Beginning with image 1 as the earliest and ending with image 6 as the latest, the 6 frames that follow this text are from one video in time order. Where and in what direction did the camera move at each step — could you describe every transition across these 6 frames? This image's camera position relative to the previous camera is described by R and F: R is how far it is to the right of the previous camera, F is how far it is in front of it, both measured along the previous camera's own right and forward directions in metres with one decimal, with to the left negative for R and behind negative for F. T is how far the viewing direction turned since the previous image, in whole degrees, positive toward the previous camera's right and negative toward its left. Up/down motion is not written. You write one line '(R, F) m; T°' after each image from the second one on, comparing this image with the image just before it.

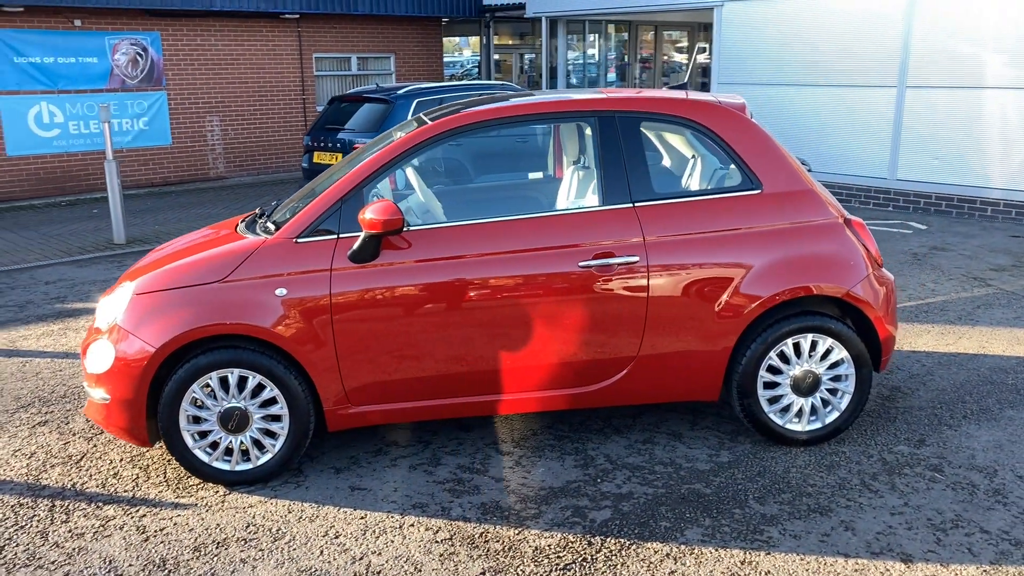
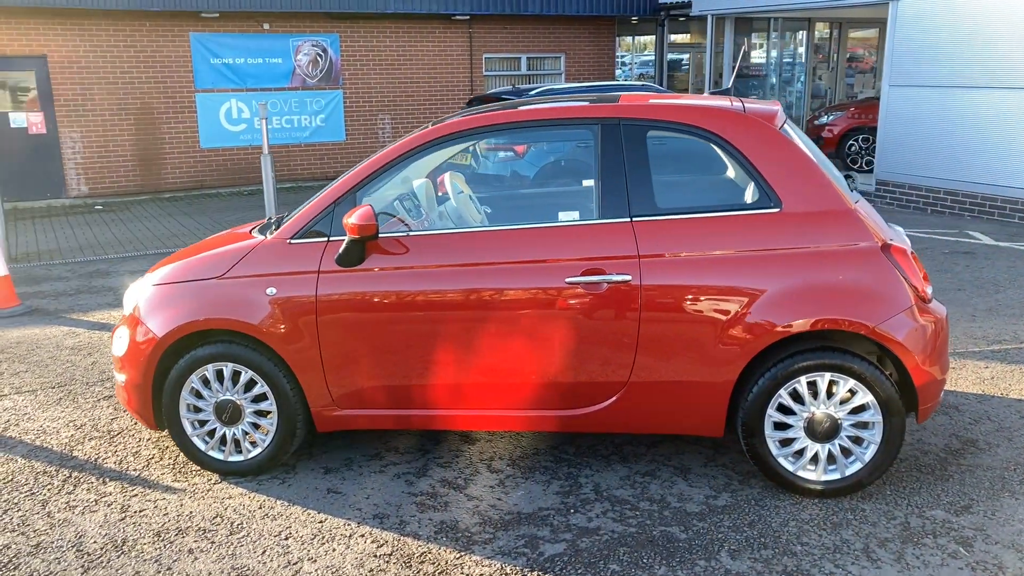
(+0.9, +0.2) m; -13°
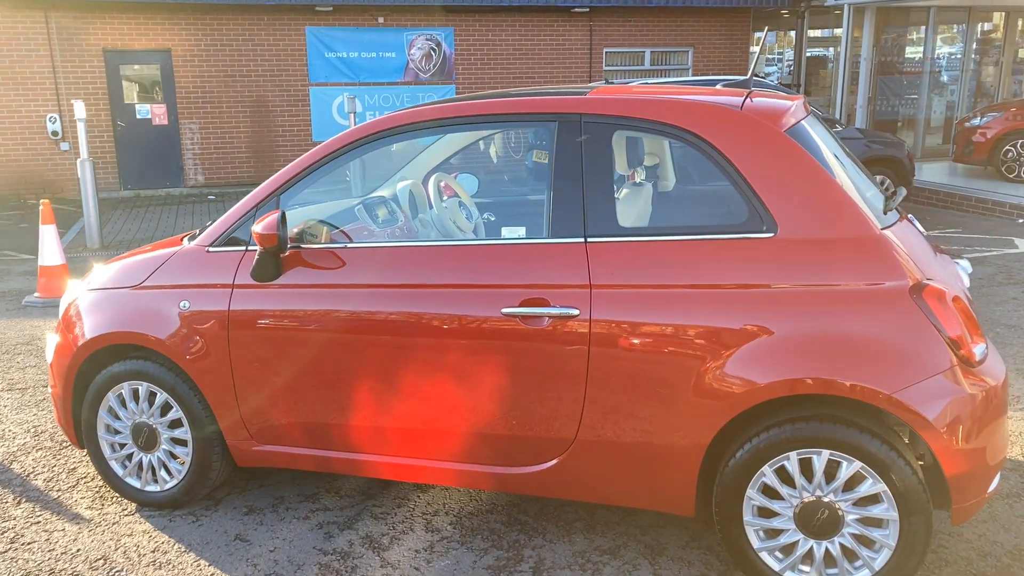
(+0.7, +0.7) m; -10°
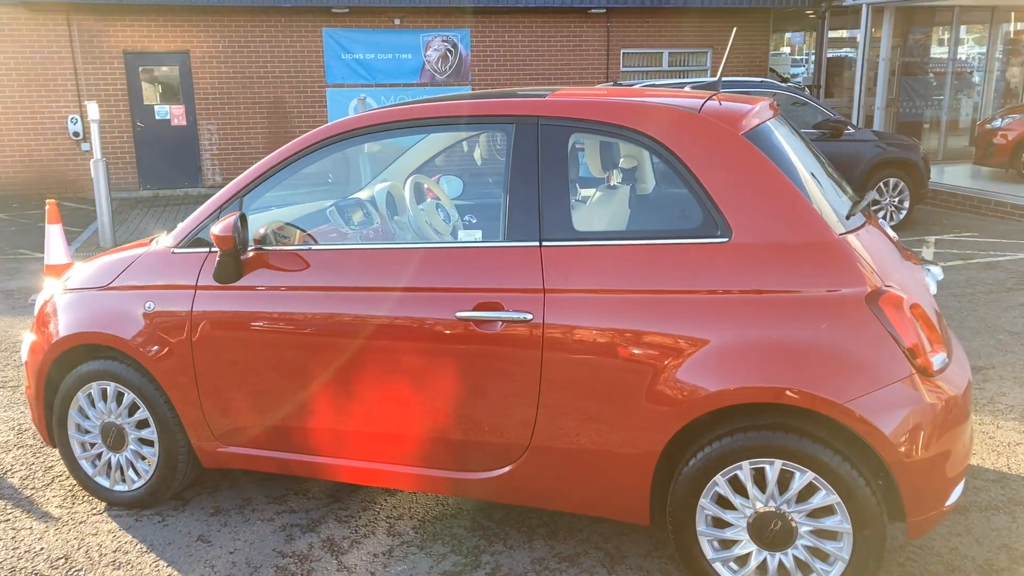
(+0.2, 0.0) m; -2°
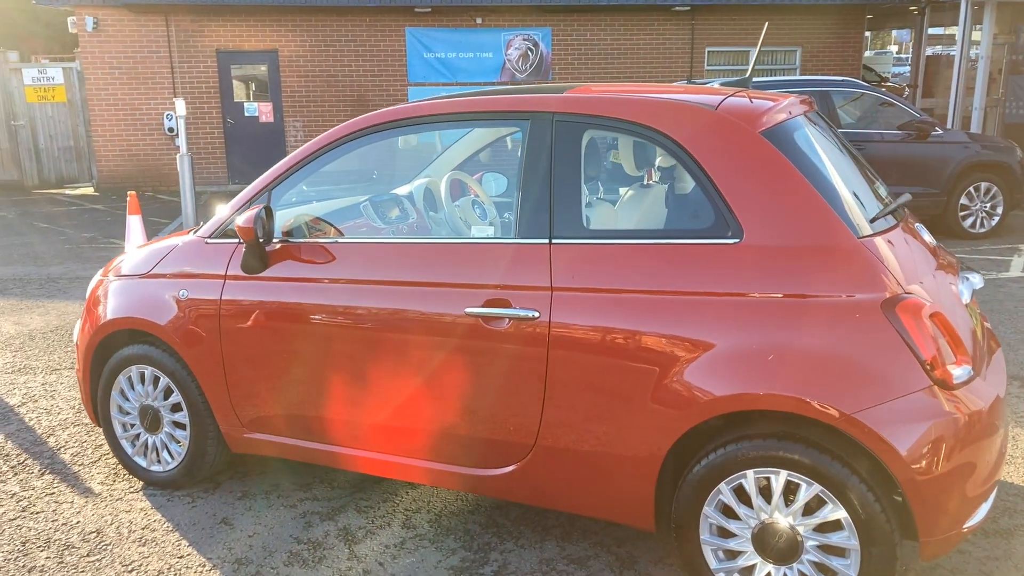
(+0.3, 0.0) m; -6°
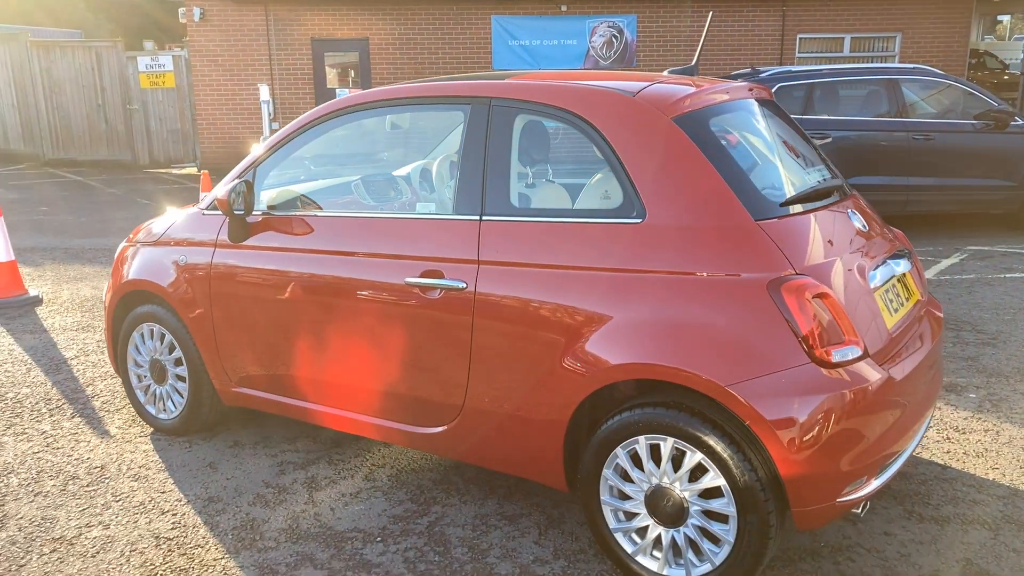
(+0.6, -0.2) m; -7°
